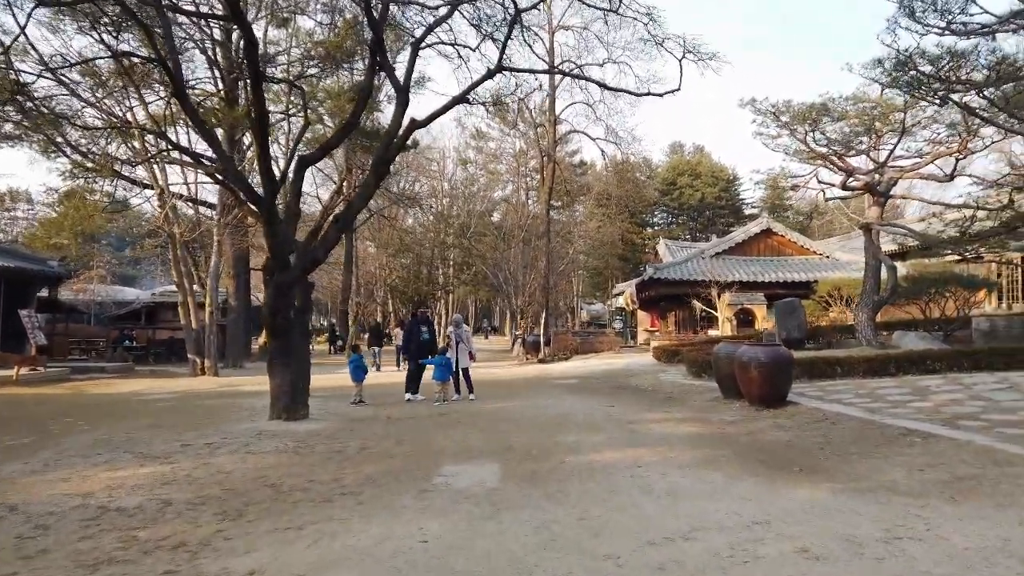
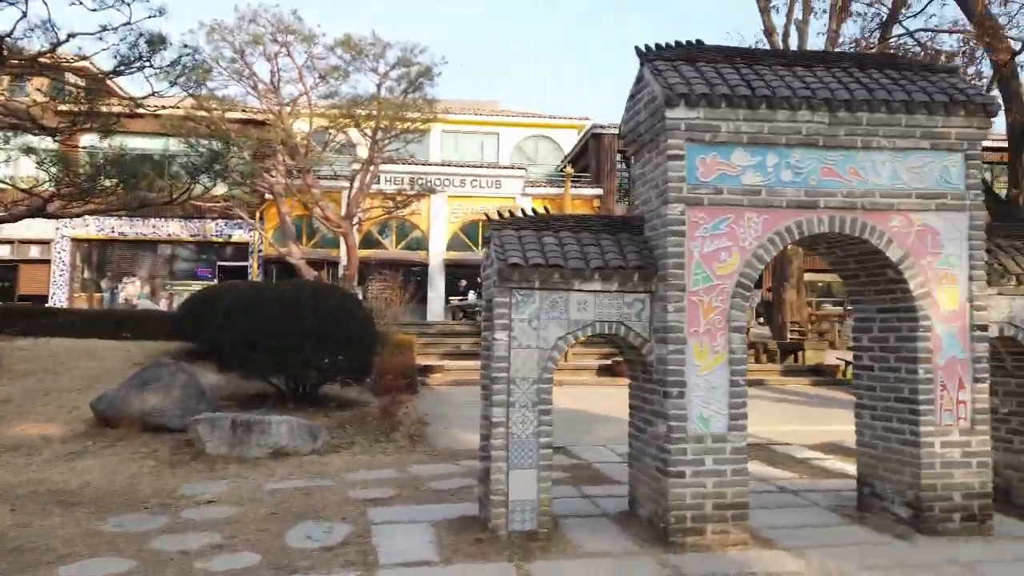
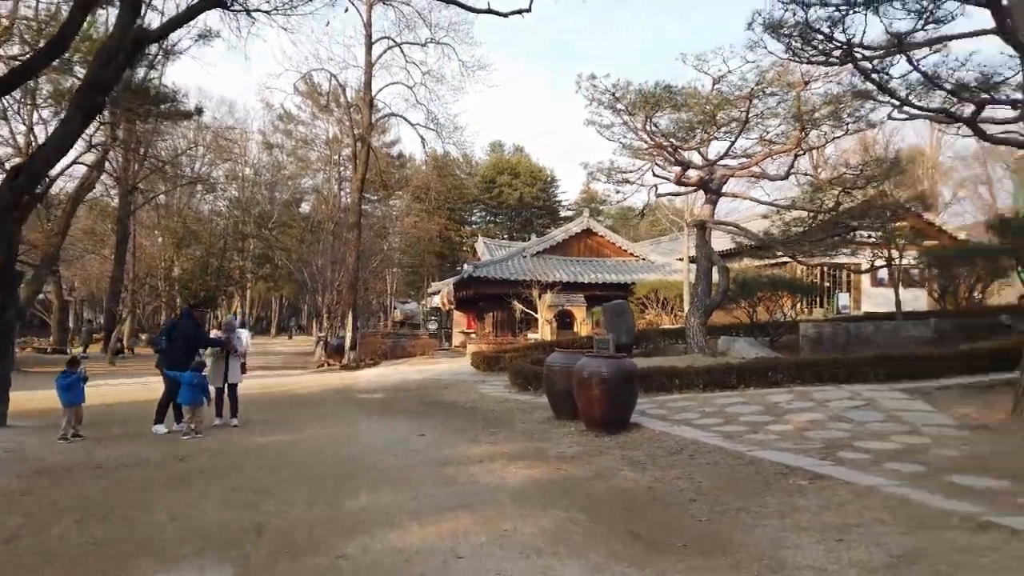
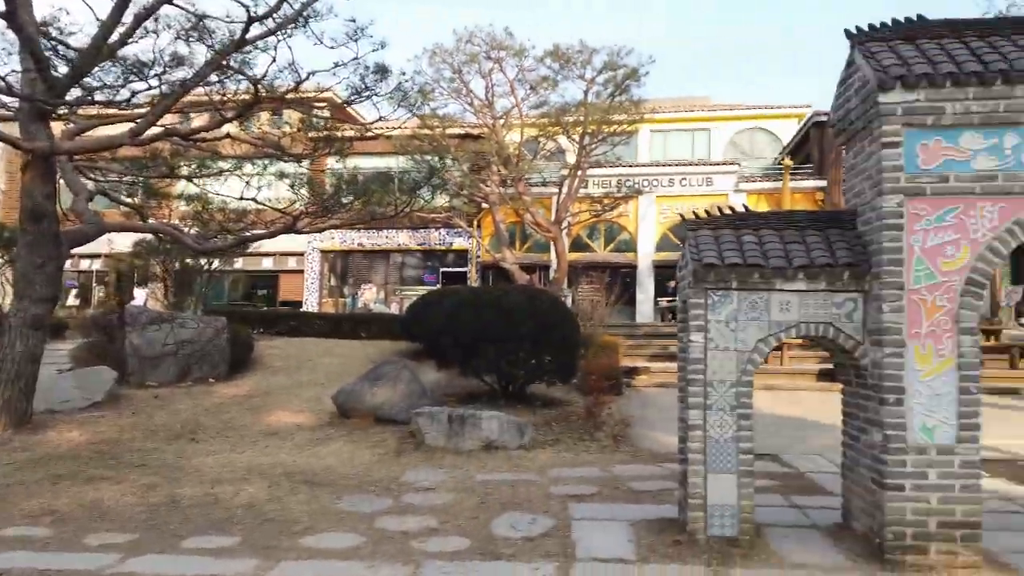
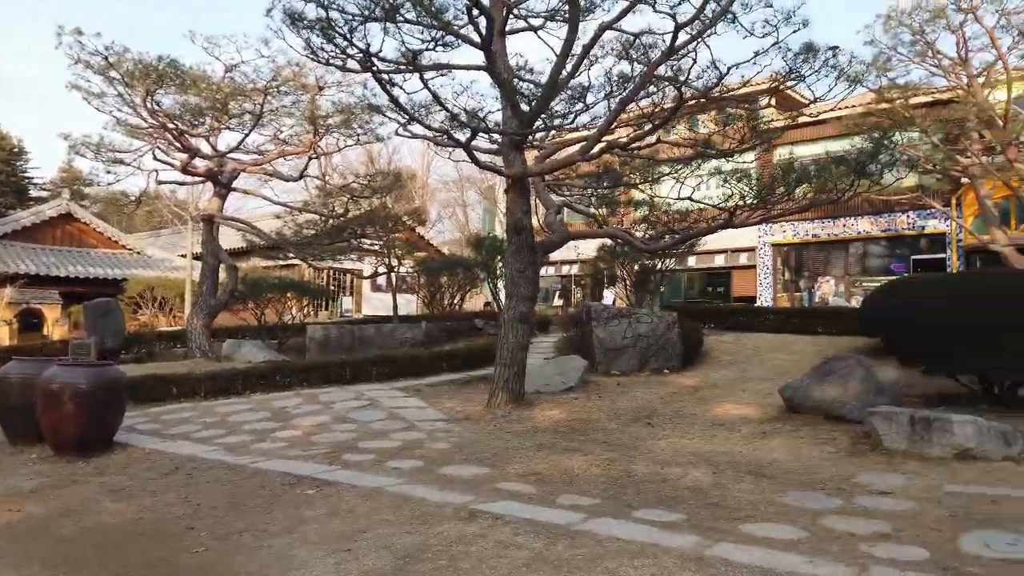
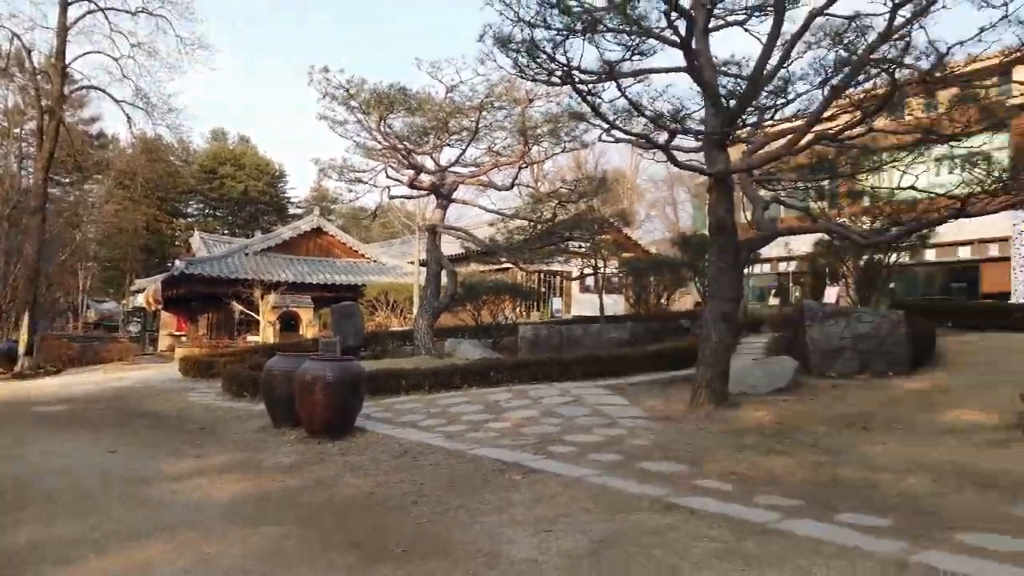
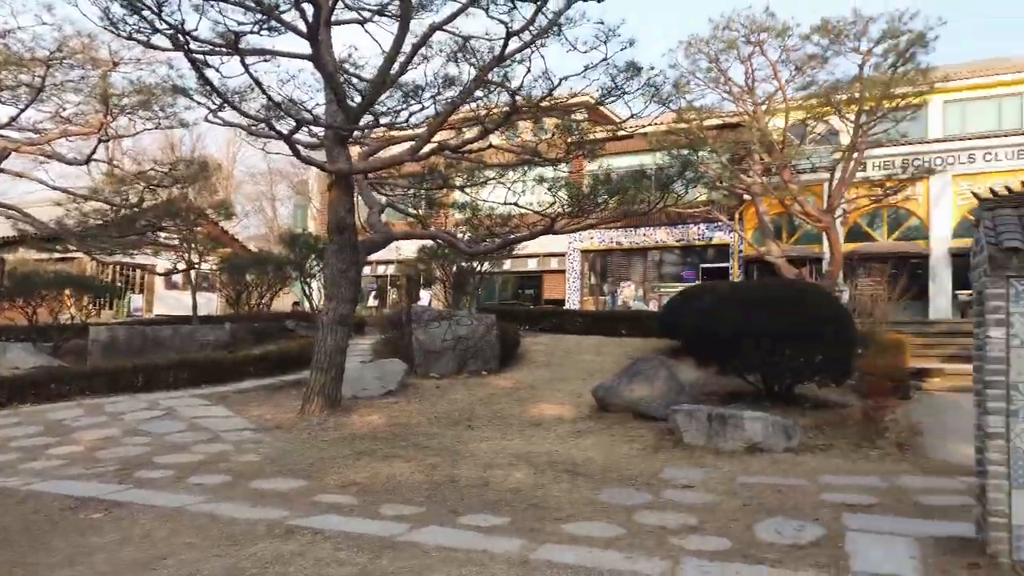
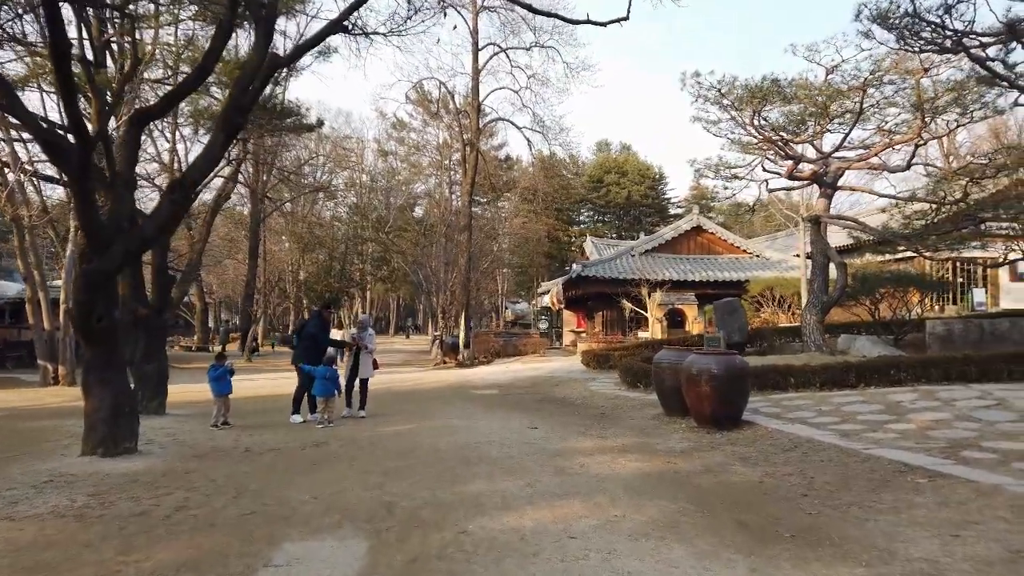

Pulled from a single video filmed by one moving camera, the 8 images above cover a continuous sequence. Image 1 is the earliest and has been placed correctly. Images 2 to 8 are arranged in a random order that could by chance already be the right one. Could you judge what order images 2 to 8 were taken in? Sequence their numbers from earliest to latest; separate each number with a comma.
8, 3, 6, 5, 7, 4, 2
